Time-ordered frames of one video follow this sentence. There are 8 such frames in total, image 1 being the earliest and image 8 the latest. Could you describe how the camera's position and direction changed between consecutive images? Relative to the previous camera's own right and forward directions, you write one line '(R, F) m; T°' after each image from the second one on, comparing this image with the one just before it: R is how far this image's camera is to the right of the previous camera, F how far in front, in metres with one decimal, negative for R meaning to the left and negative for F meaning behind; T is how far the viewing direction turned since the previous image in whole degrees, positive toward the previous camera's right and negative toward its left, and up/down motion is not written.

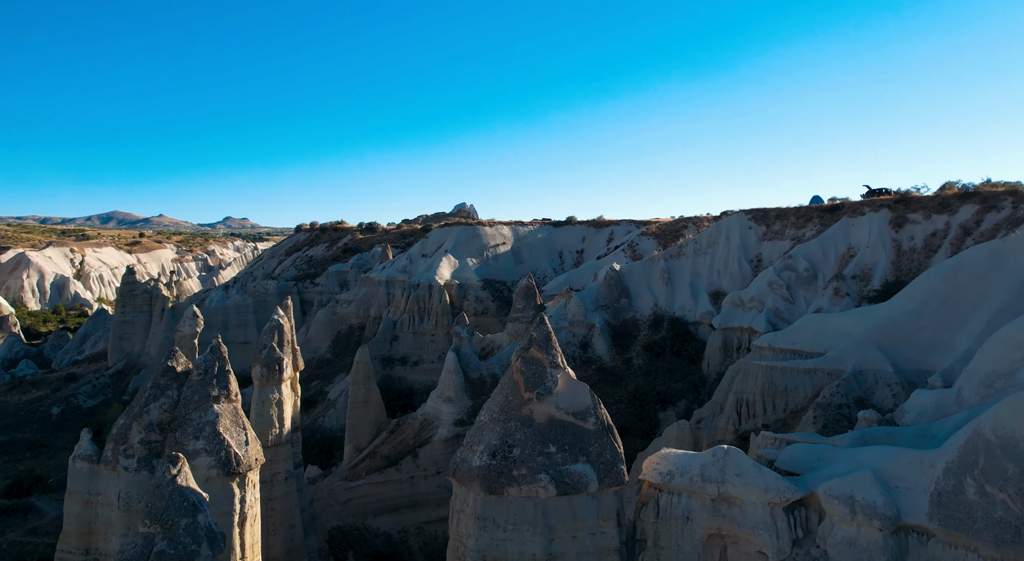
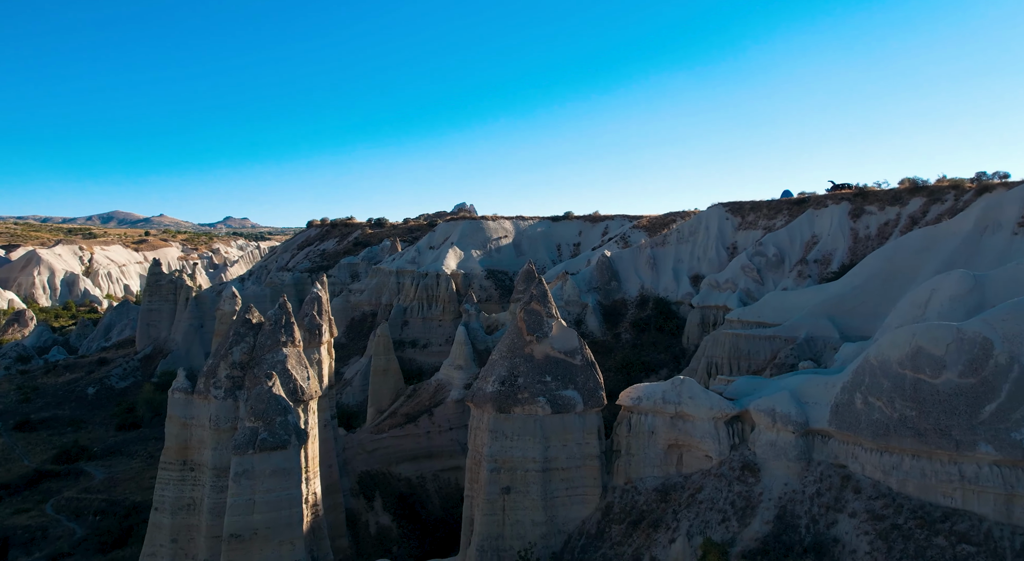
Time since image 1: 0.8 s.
(-0.1, -2.6) m; 0°
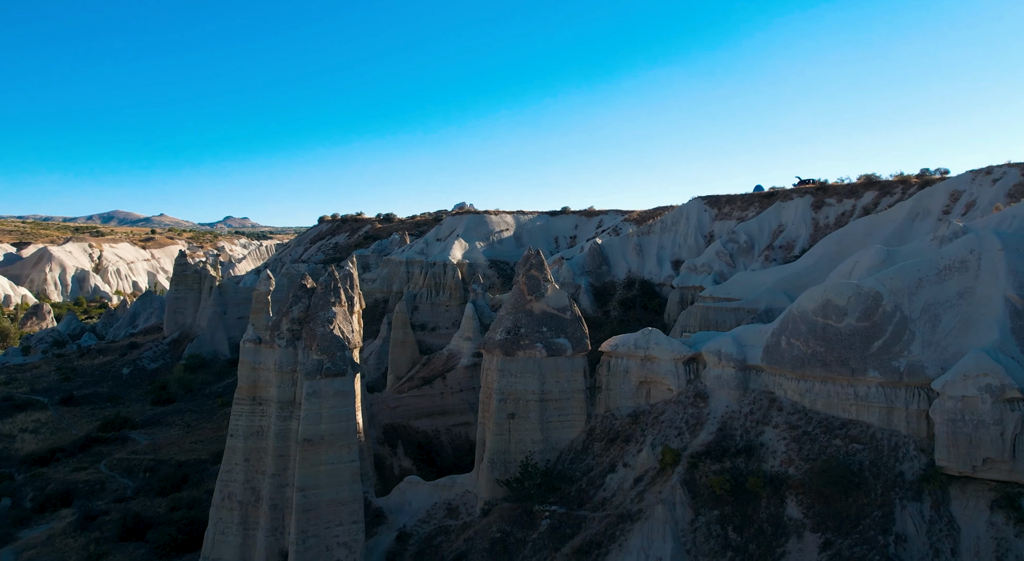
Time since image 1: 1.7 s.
(-0.1, -3.0) m; 0°
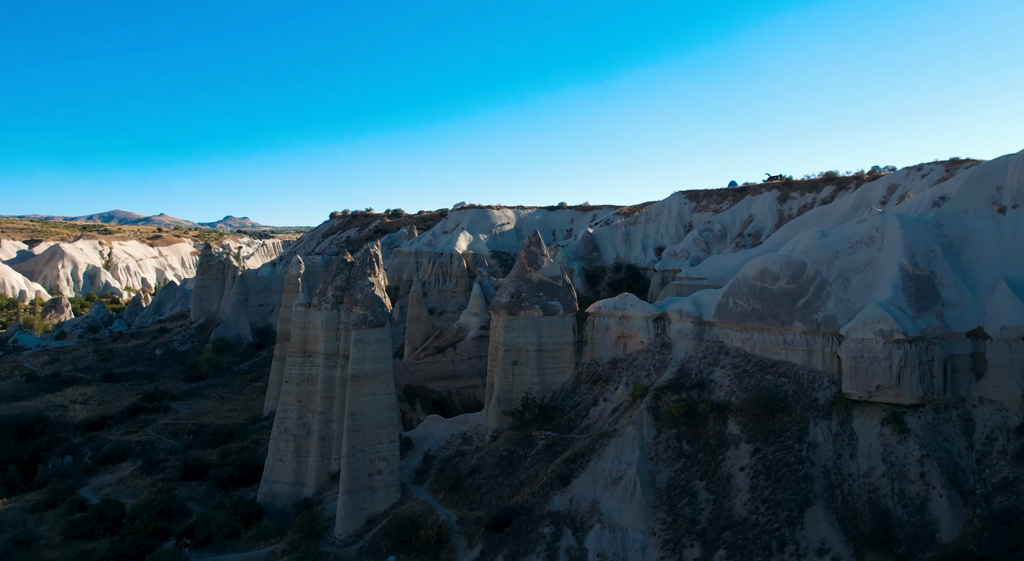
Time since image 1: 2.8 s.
(-0.1, -3.4) m; 0°
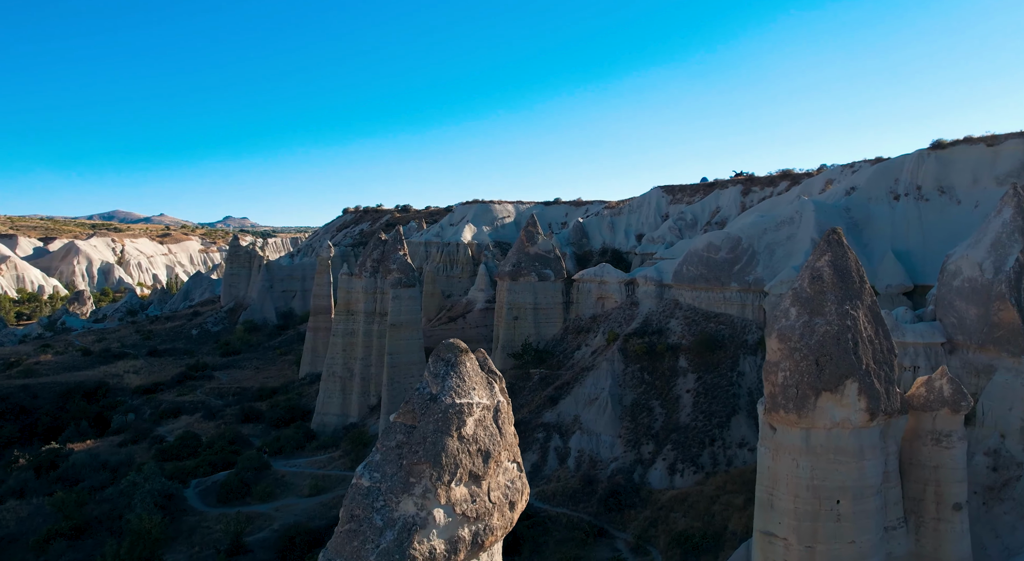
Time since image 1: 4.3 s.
(-0.1, -4.6) m; 0°
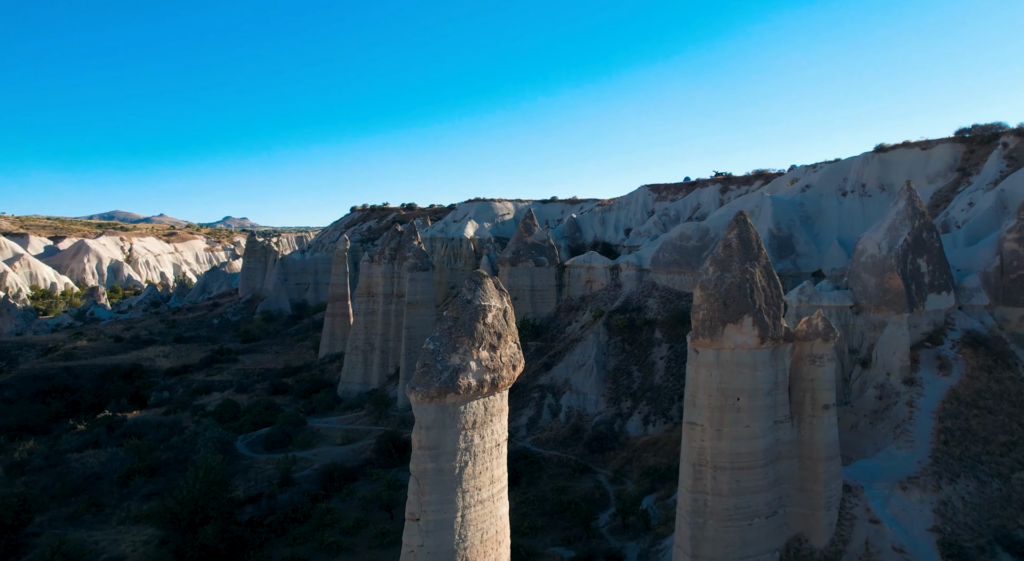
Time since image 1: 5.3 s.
(0.0, -3.4) m; 0°
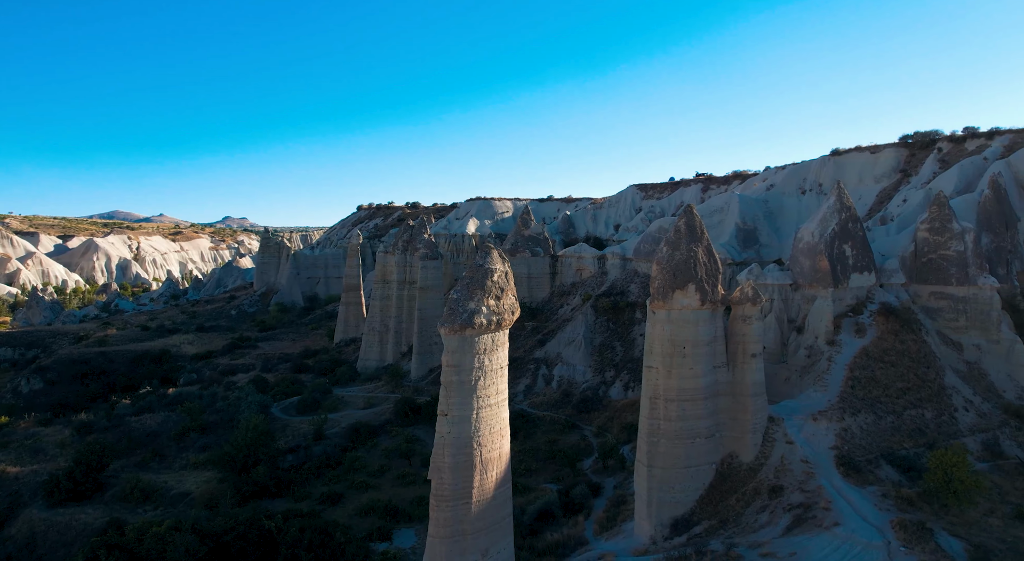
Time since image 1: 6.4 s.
(0.0, -3.3) m; 0°
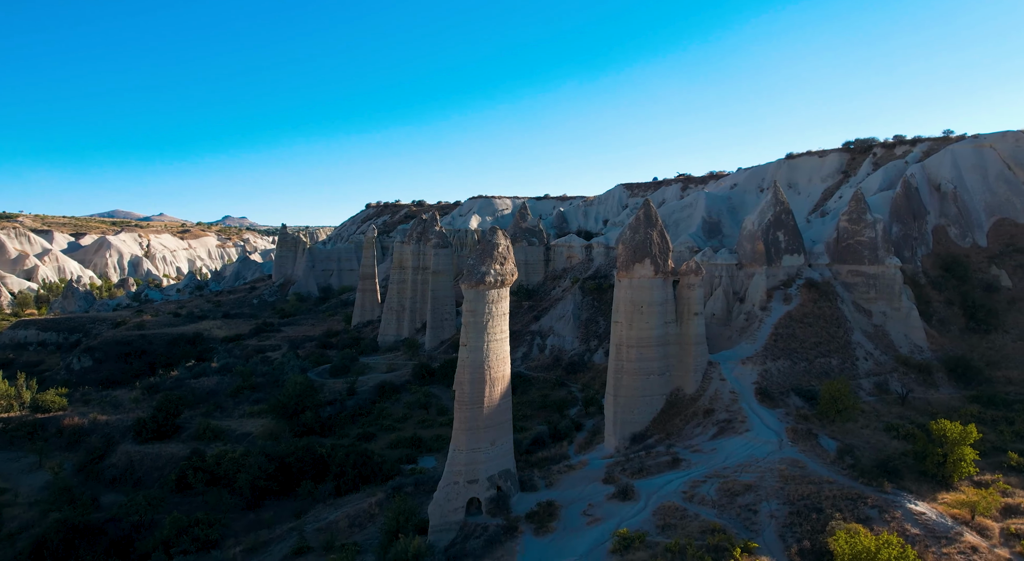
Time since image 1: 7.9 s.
(0.0, -4.6) m; 0°
